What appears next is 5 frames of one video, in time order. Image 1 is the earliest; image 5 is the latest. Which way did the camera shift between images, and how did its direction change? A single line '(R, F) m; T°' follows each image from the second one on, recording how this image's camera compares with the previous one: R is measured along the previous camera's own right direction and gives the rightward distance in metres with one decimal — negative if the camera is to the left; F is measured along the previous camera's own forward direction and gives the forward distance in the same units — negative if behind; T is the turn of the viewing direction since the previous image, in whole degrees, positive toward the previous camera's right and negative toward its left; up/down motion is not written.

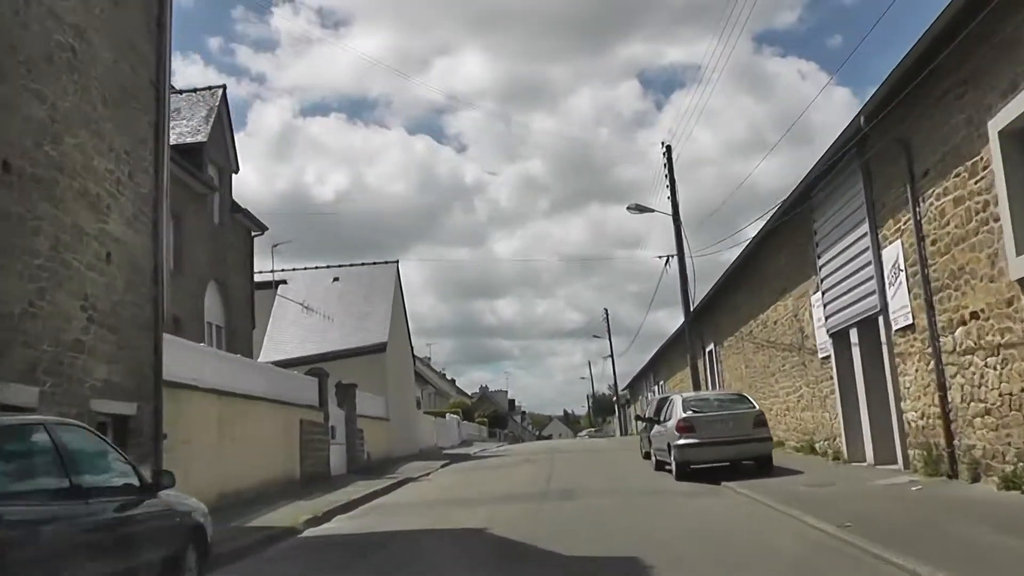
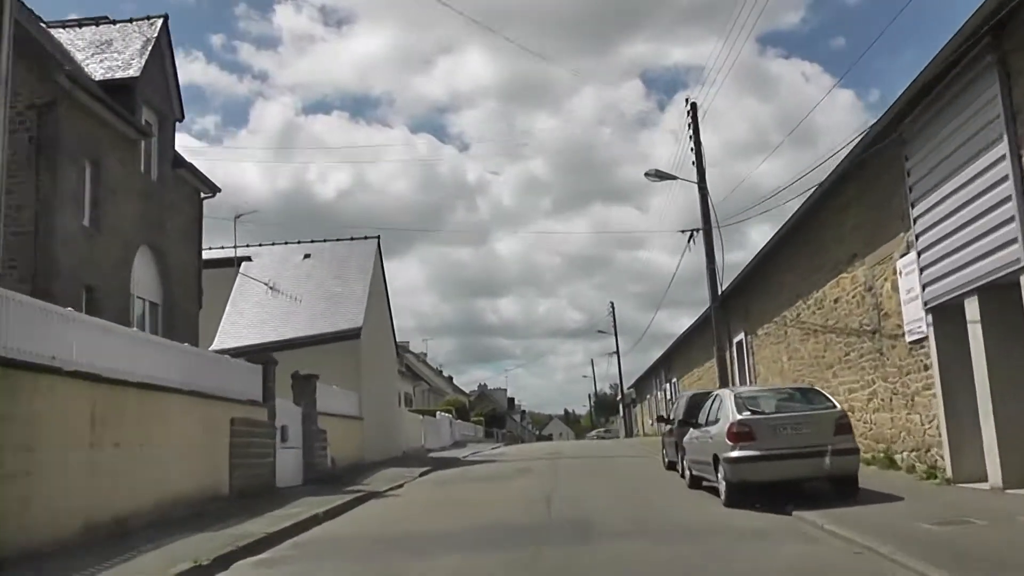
(+0.2, +5.0) m; 0°
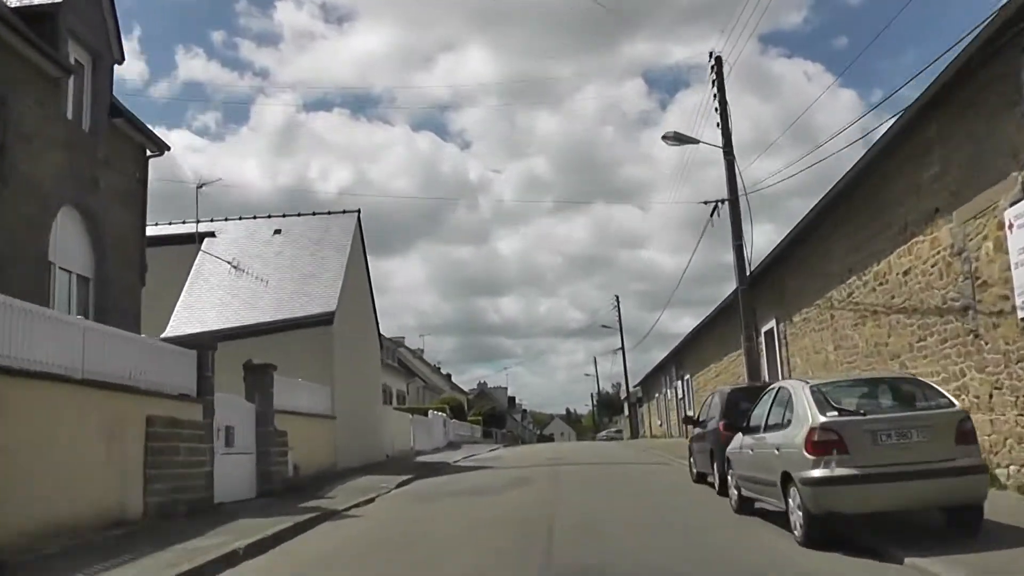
(+0.1, +3.8) m; 0°
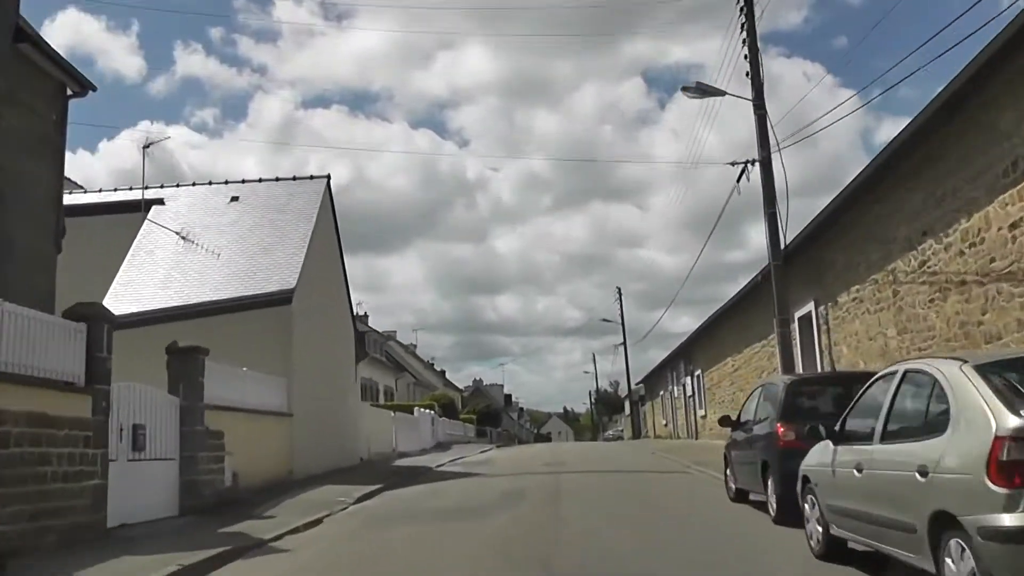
(+0.1, +3.8) m; 0°
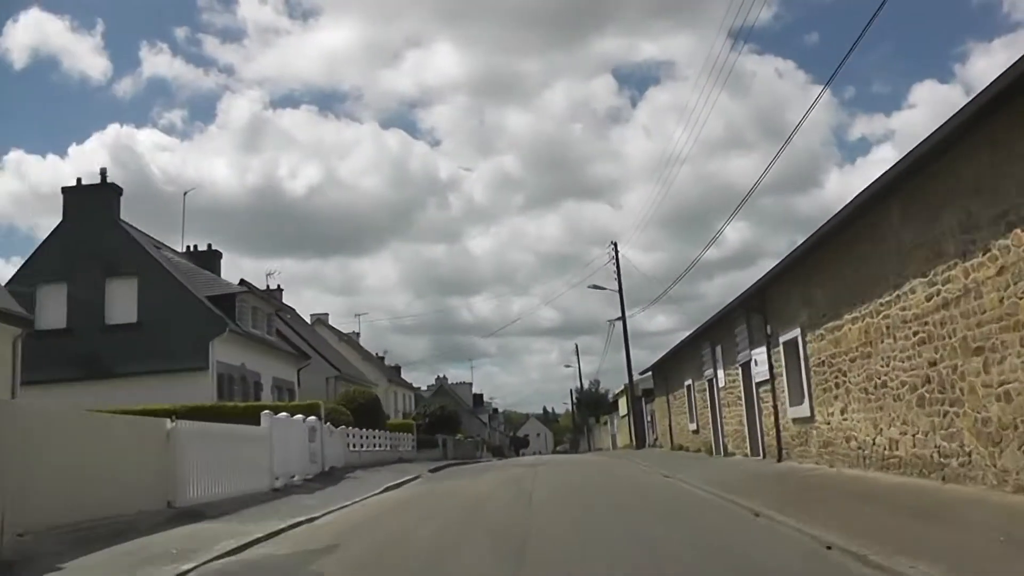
(+1.0, +18.2) m; +1°
